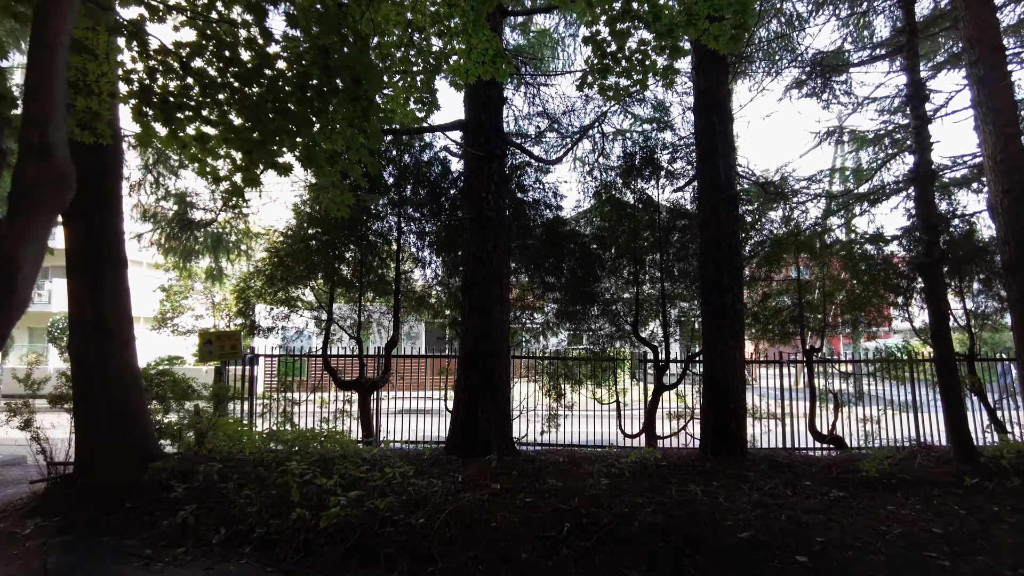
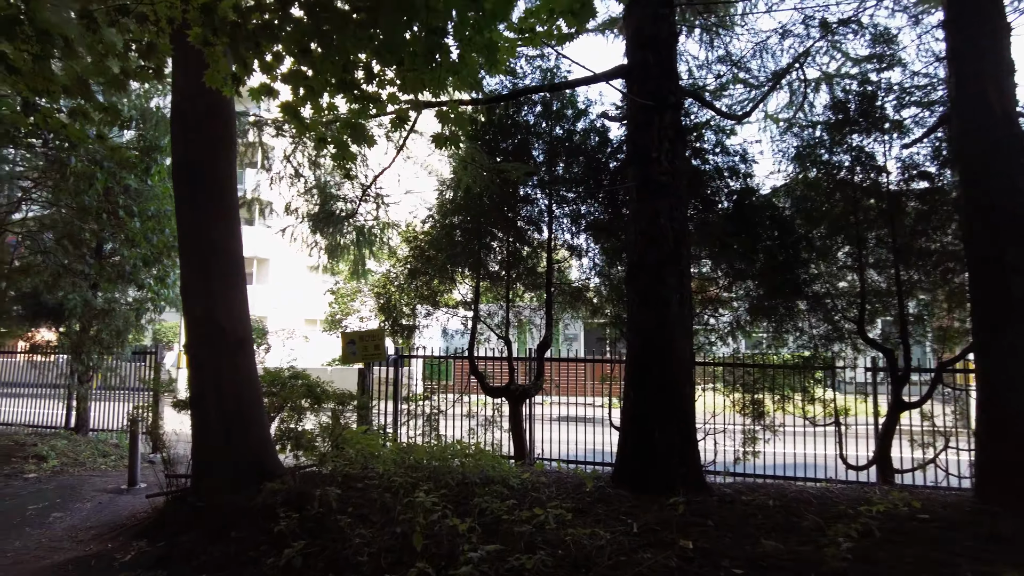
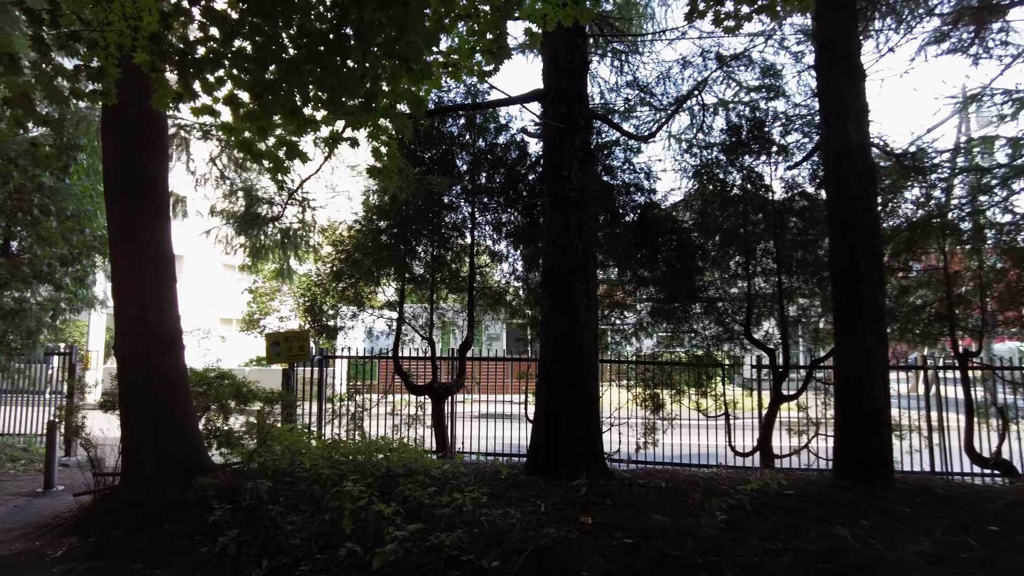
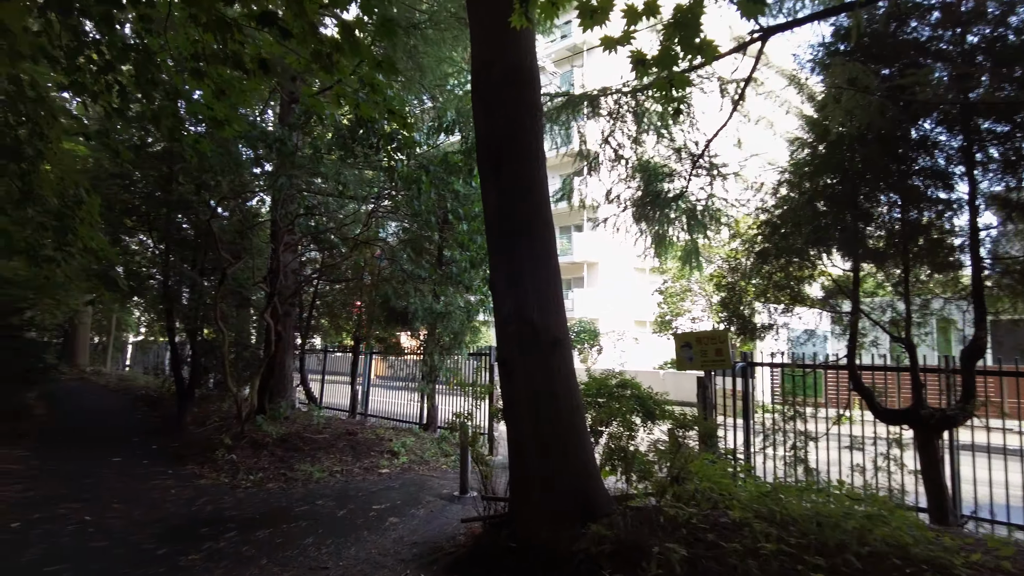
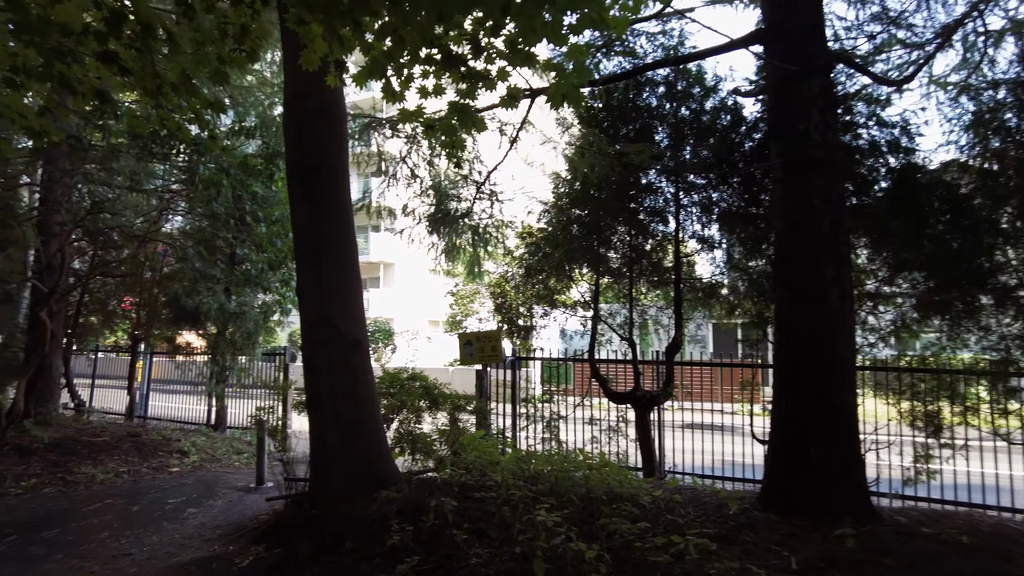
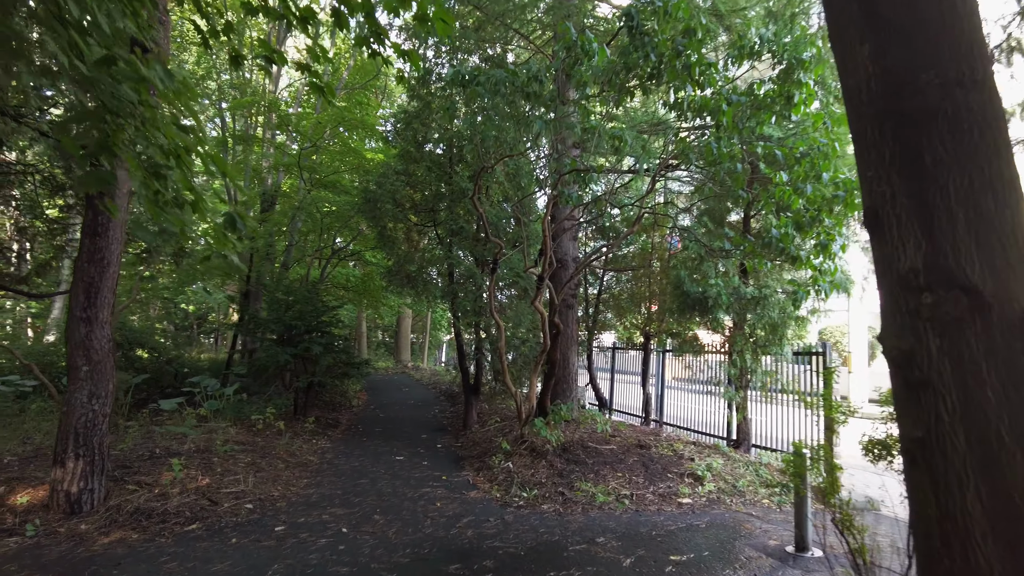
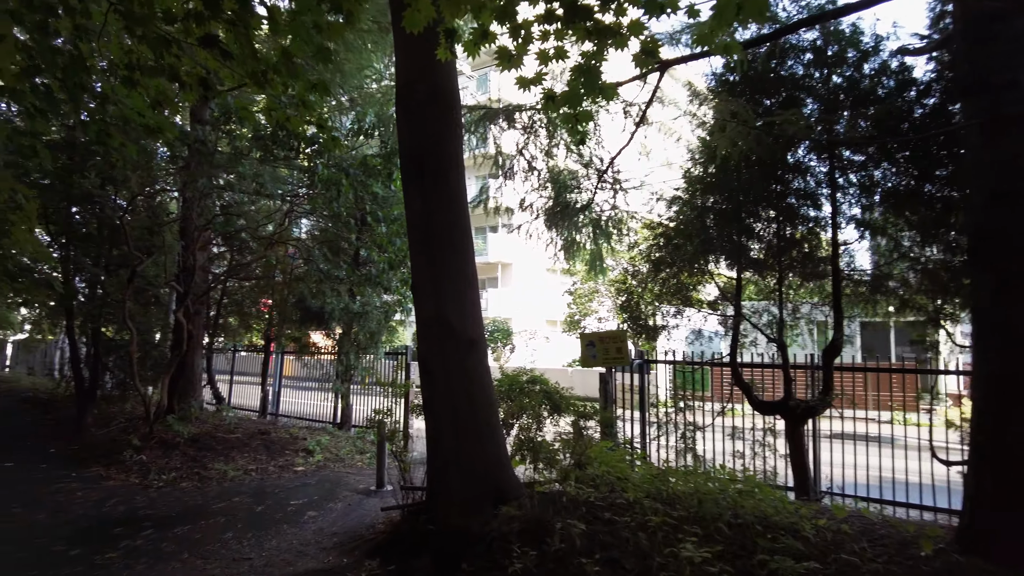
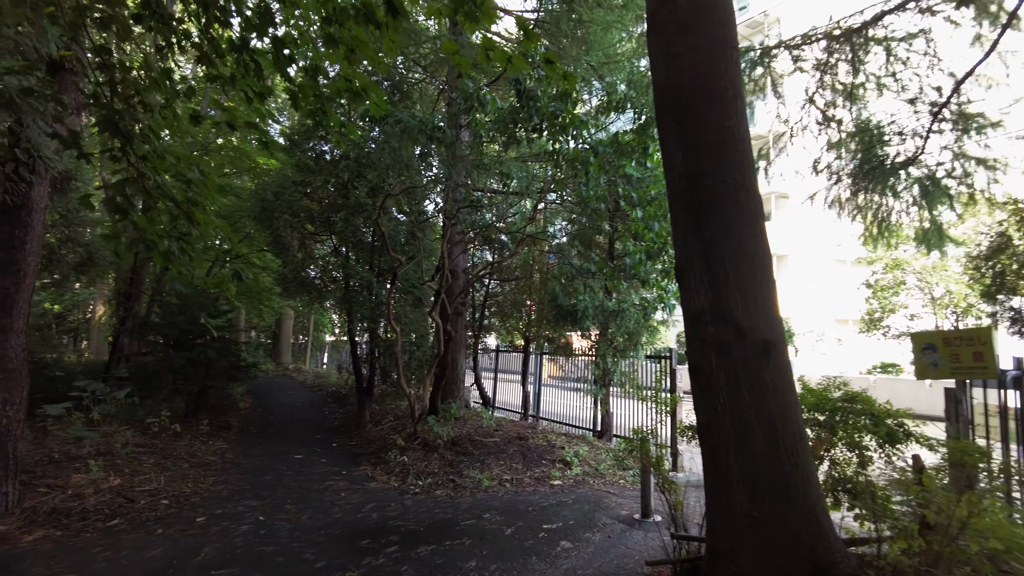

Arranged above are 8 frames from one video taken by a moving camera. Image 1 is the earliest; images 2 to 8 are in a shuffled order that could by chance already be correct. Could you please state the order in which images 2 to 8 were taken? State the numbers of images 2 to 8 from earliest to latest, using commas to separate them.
3, 2, 5, 7, 4, 8, 6
